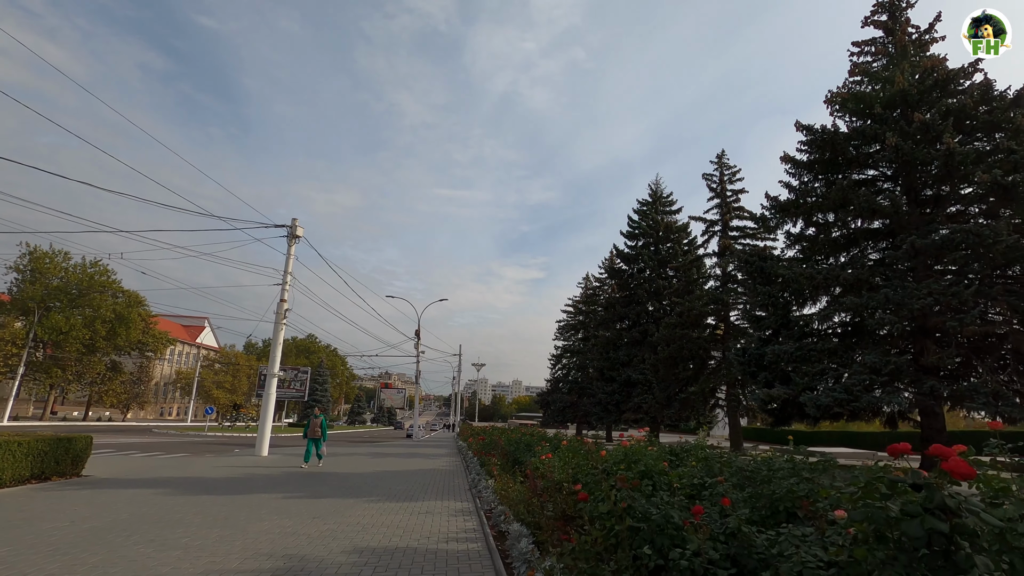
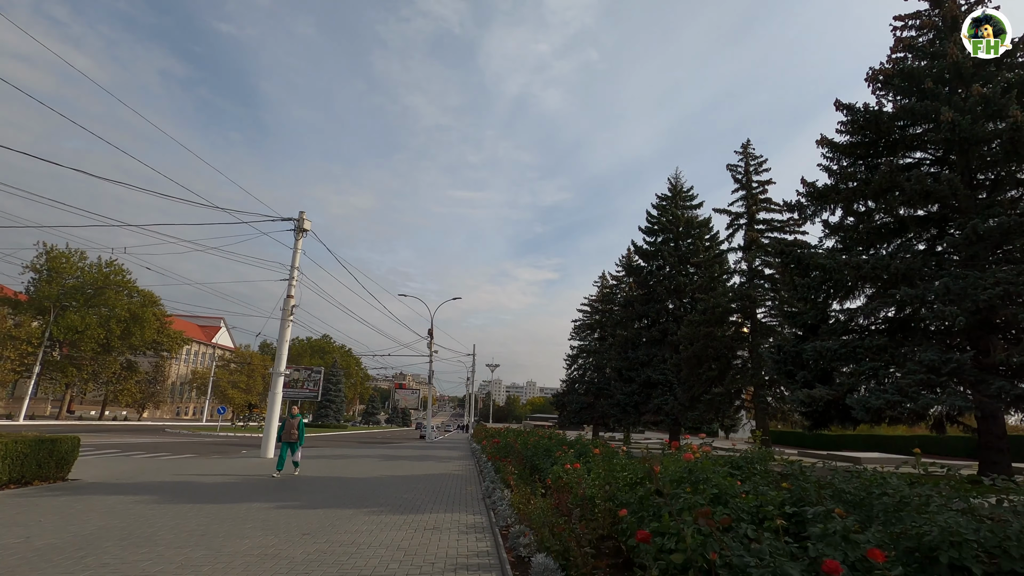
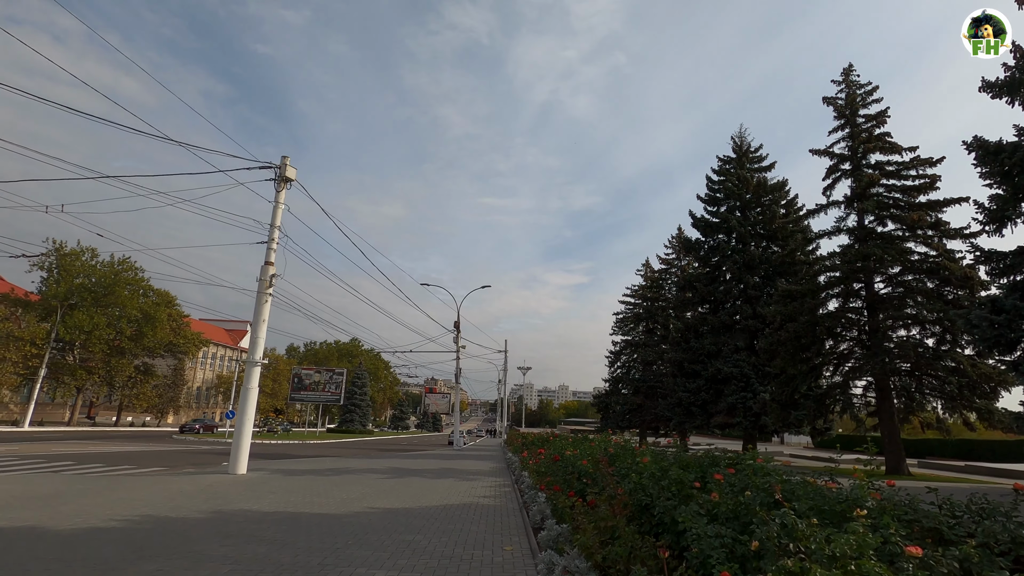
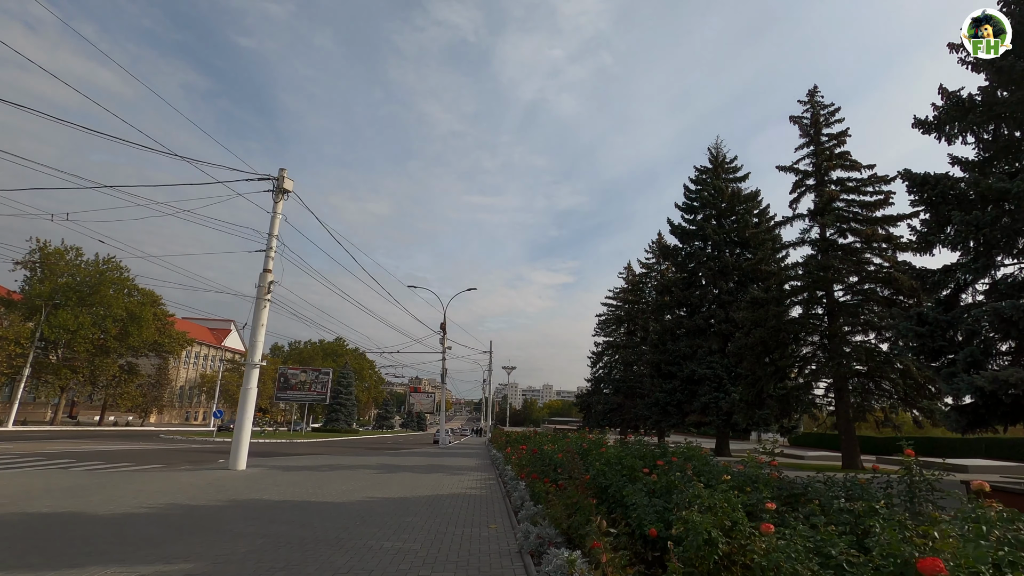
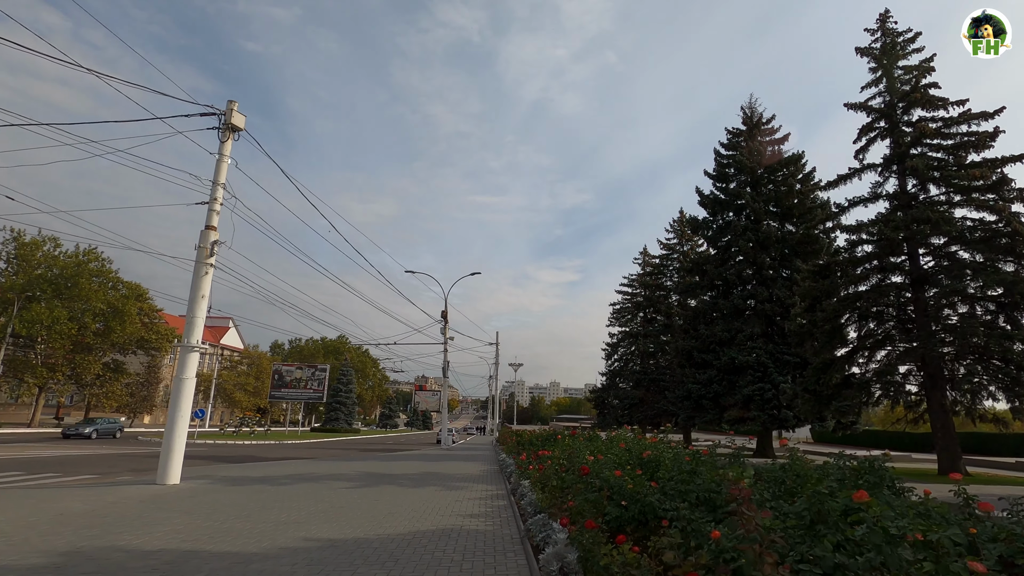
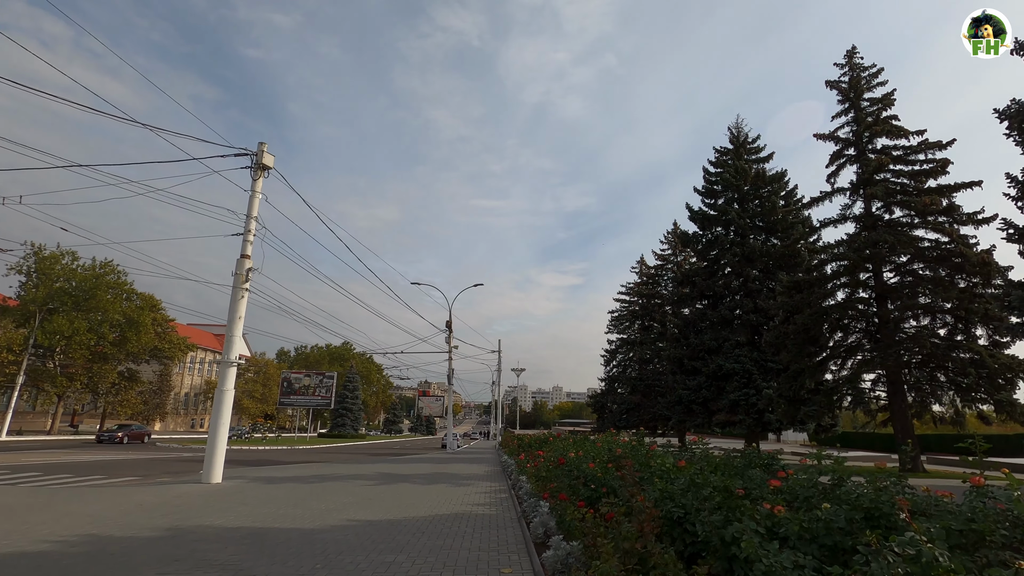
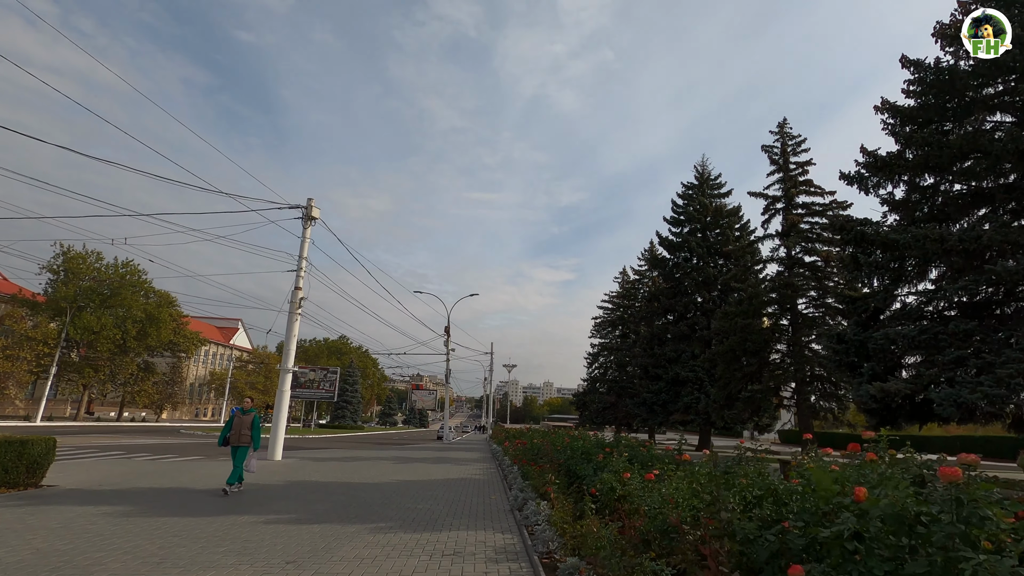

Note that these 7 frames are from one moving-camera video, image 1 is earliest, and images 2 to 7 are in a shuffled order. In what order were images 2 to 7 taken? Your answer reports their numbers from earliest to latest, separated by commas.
2, 7, 4, 3, 6, 5
